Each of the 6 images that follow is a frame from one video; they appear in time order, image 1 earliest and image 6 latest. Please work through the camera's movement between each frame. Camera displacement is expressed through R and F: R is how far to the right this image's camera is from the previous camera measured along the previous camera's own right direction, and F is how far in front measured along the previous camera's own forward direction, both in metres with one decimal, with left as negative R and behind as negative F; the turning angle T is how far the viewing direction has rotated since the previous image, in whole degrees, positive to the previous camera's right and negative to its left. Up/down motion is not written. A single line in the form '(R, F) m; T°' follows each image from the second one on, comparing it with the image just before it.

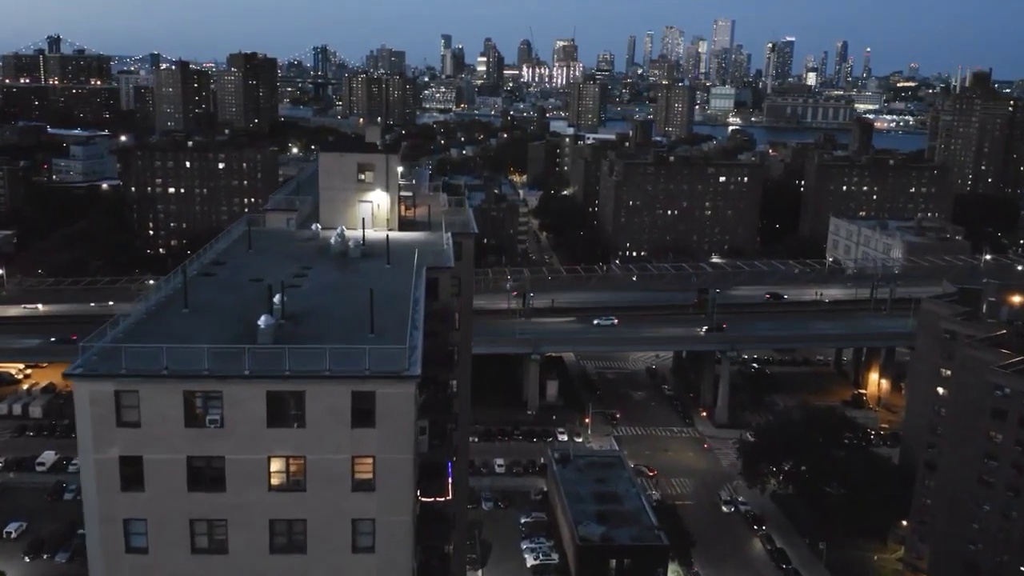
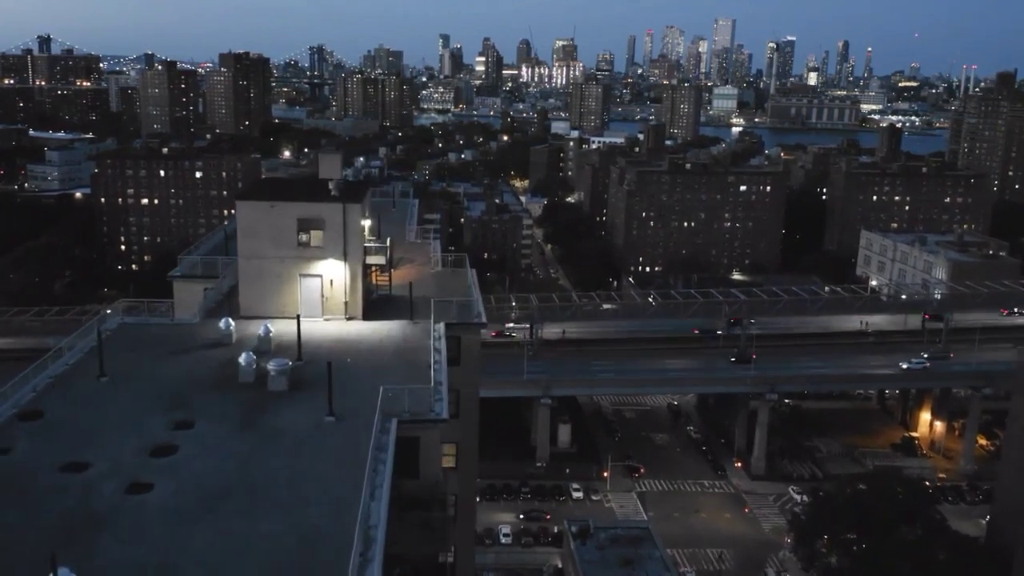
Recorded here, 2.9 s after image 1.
(-0.3, +5.1) m; 0°
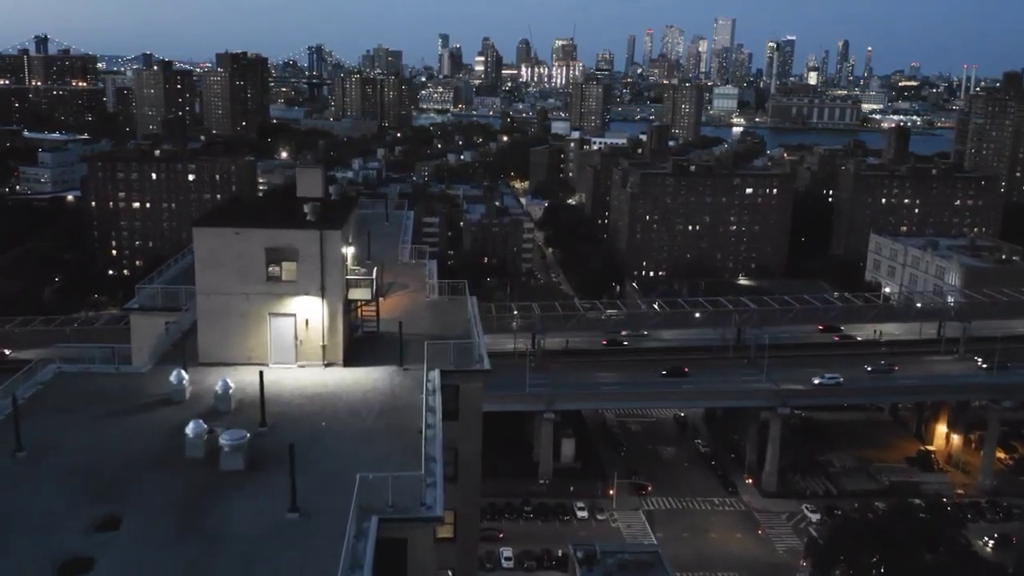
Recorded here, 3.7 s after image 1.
(-0.1, +1.4) m; 0°
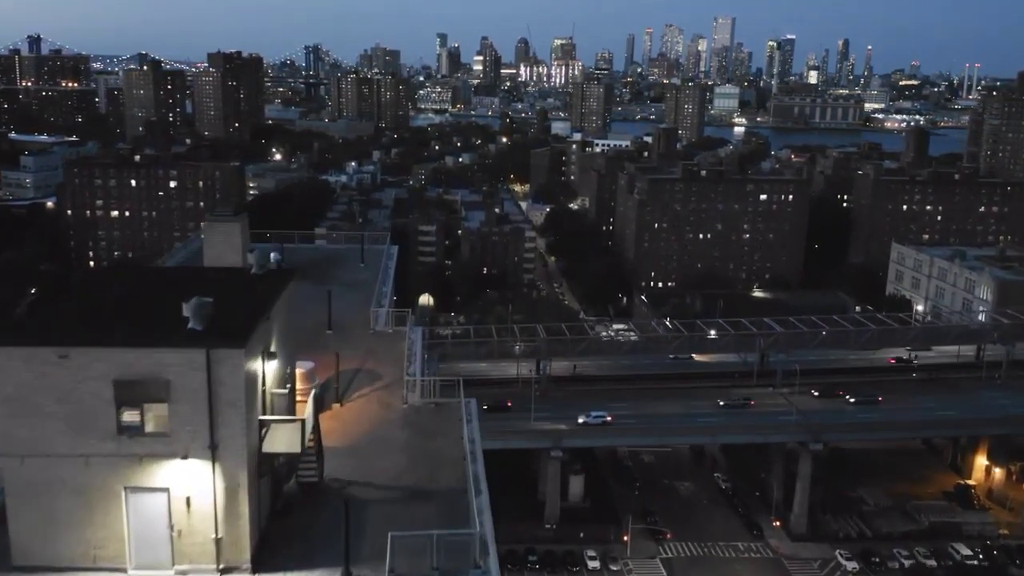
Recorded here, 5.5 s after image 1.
(-0.1, +3.1) m; 0°
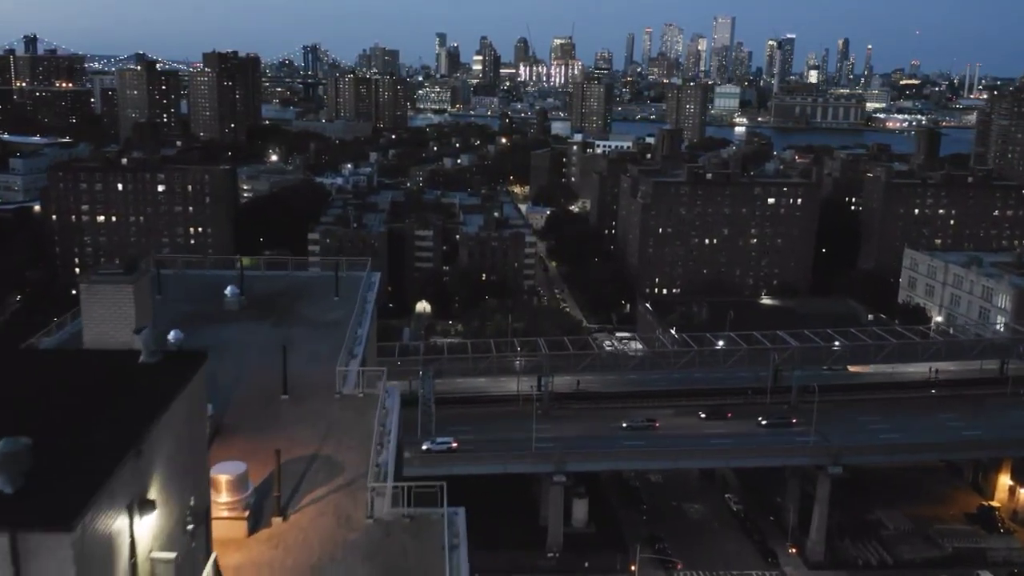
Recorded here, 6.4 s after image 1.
(0.0, +1.7) m; 0°
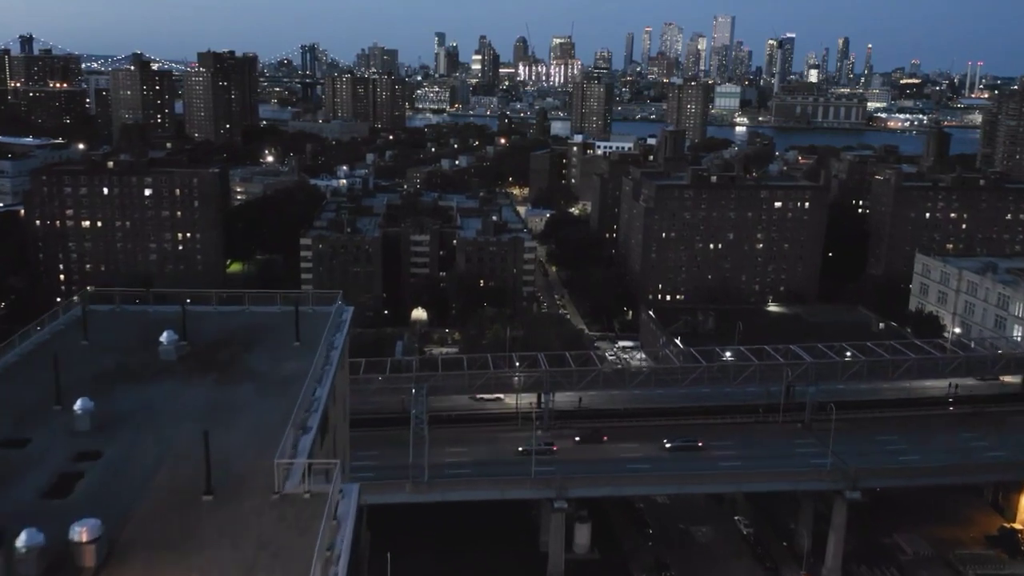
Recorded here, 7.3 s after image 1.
(+0.1, +1.6) m; 0°
